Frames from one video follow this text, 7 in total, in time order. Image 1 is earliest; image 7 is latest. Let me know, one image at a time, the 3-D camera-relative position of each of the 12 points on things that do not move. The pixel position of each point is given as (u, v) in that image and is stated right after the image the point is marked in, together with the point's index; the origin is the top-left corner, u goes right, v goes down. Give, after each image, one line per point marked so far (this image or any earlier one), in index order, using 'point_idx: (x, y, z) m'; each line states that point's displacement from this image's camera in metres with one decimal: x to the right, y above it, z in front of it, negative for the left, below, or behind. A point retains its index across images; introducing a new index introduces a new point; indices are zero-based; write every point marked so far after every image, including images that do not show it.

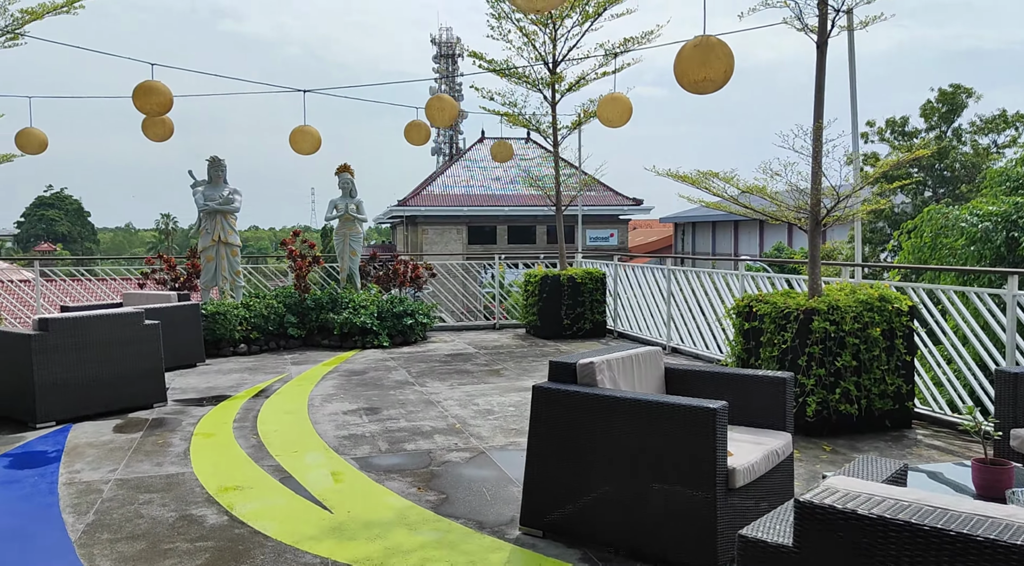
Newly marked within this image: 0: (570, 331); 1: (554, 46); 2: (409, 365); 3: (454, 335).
0: (+0.6, -0.5, +7.9) m
1: (+0.4, +2.4, +8.1) m
2: (-0.8, -0.7, +6.5) m
3: (-0.6, -0.6, +8.3) m
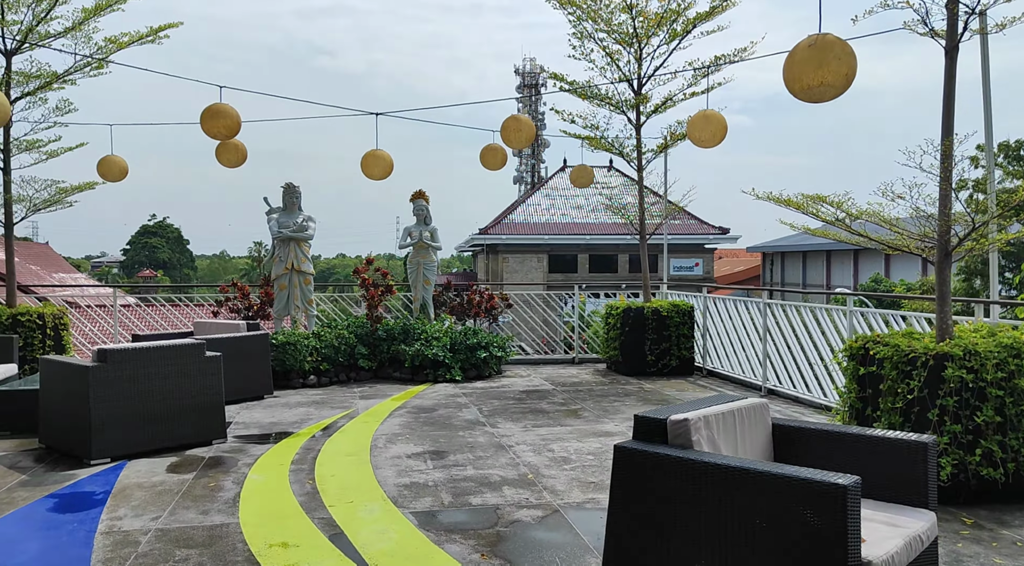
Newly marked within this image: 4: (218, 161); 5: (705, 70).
0: (+1.3, -0.8, +7.3) m
1: (+1.2, +2.1, +7.6) m
2: (-0.2, -0.9, +6.1) m
3: (+0.2, -0.9, +7.9) m
4: (-2.4, +1.0, +6.3) m
5: (+1.8, +2.0, +7.5) m
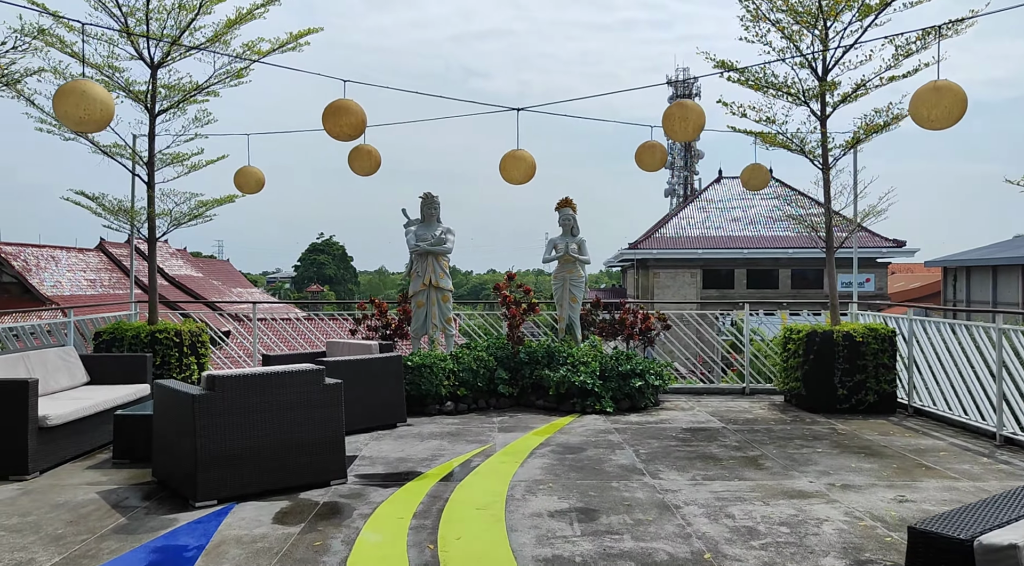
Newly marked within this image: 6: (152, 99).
0: (+2.6, -0.9, +6.1) m
1: (+2.6, +1.9, +6.5) m
2: (+0.8, -1.0, +5.2) m
3: (+1.6, -1.0, +6.9) m
4: (-1.2, +0.9, +5.9) m
5: (+3.1, +1.9, +6.3) m
6: (-3.0, +1.5, +6.5) m
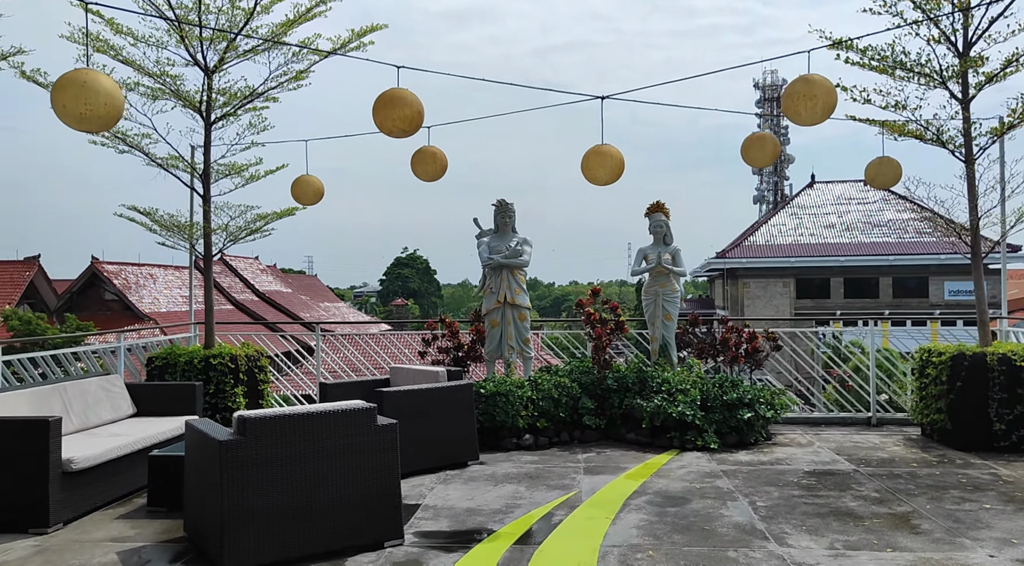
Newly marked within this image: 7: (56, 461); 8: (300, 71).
0: (+3.2, -1.0, +5.1) m
1: (+3.2, +1.9, +5.5) m
2: (+1.3, -1.1, +4.3) m
3: (+2.2, -1.1, +5.9) m
4: (-0.7, +0.7, +5.2) m
5: (+3.7, +1.8, +5.2) m
6: (-2.3, +1.4, +6.1) m
7: (-2.2, -0.8, +3.7) m
8: (-1.7, +1.7, +6.3) m
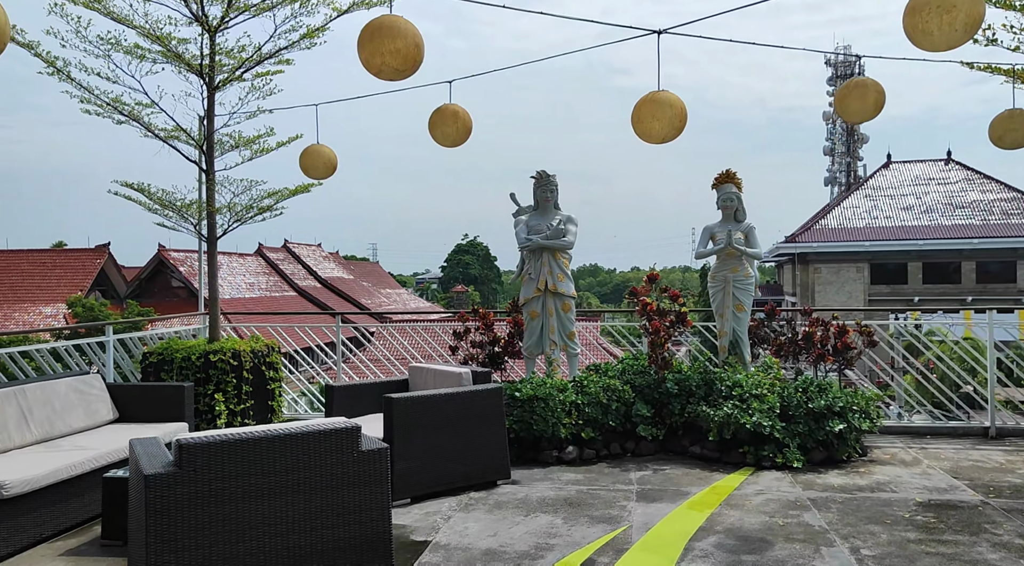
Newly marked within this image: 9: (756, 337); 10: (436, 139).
0: (+3.4, -0.9, +4.0) m
1: (+3.4, +1.9, +4.3) m
2: (+1.5, -1.1, +3.4) m
3: (+2.5, -1.0, +4.9) m
4: (-0.4, +0.8, +4.4) m
5: (+3.9, +1.9, +4.0) m
6: (-2.1, +1.4, +5.4) m
7: (-2.1, -0.8, +3.1) m
8: (-1.4, +1.8, +5.5) m
9: (+1.7, -0.4, +5.5) m
10: (-0.4, +0.8, +4.4) m
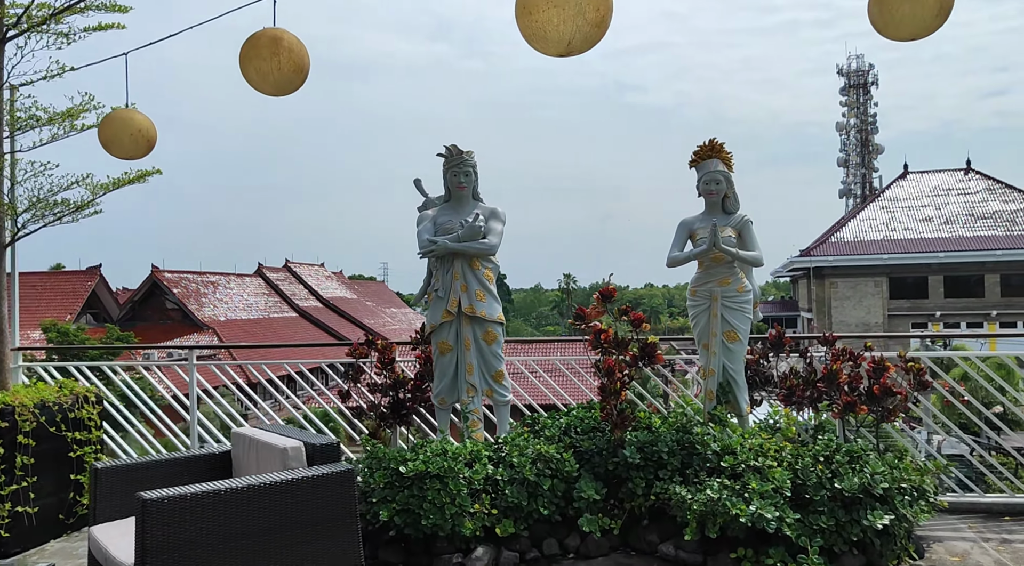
0: (+2.9, -1.0, +2.4) m
1: (+2.9, +1.9, +2.8) m
2: (+0.9, -1.1, +1.8) m
3: (+2.0, -1.1, +3.3) m
4: (-1.0, +0.7, +2.9) m
5: (+3.4, +1.9, +2.5) m
6: (-2.6, +1.3, +3.9) m
7: (-2.6, -0.9, +1.5) m
8: (-1.9, +1.7, +4.1) m
9: (+1.2, -0.4, +3.9) m
10: (-0.9, +0.7, +2.9) m
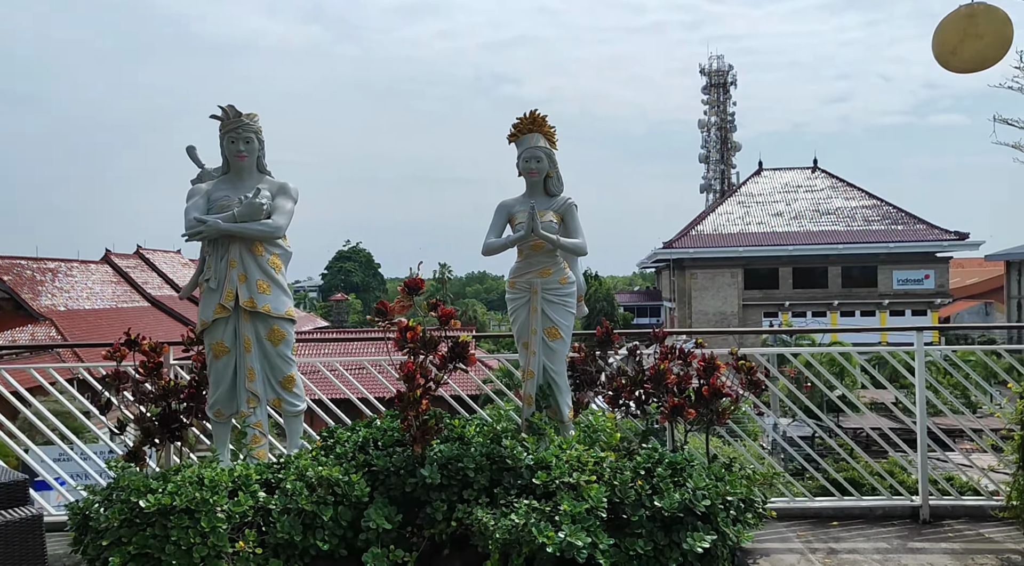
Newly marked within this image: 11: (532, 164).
0: (+2.2, -1.0, +2.3) m
1: (+2.1, +1.9, +2.6) m
2: (+0.4, -1.1, +1.4) m
3: (+1.2, -1.1, +3.0) m
4: (-1.7, +0.8, +2.2) m
5: (+2.7, +1.9, +2.4) m
6: (-3.4, +1.4, +2.9) m
7: (-3.0, -0.8, +0.6) m
8: (-2.8, +1.7, +3.2) m
9: (+0.3, -0.4, +3.6) m
10: (-1.6, +0.8, +2.2) m
11: (+0.1, +0.5, +3.3) m
